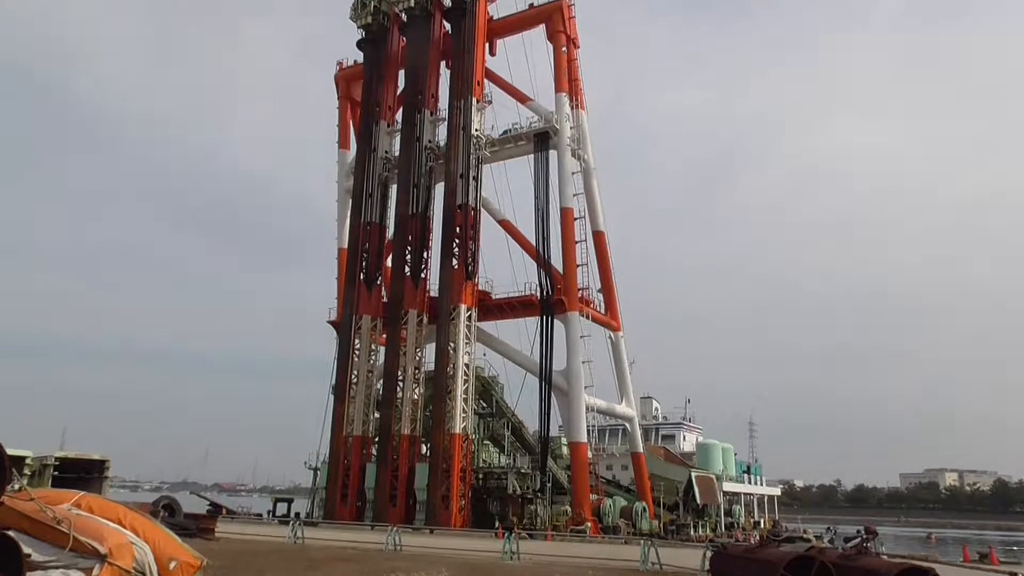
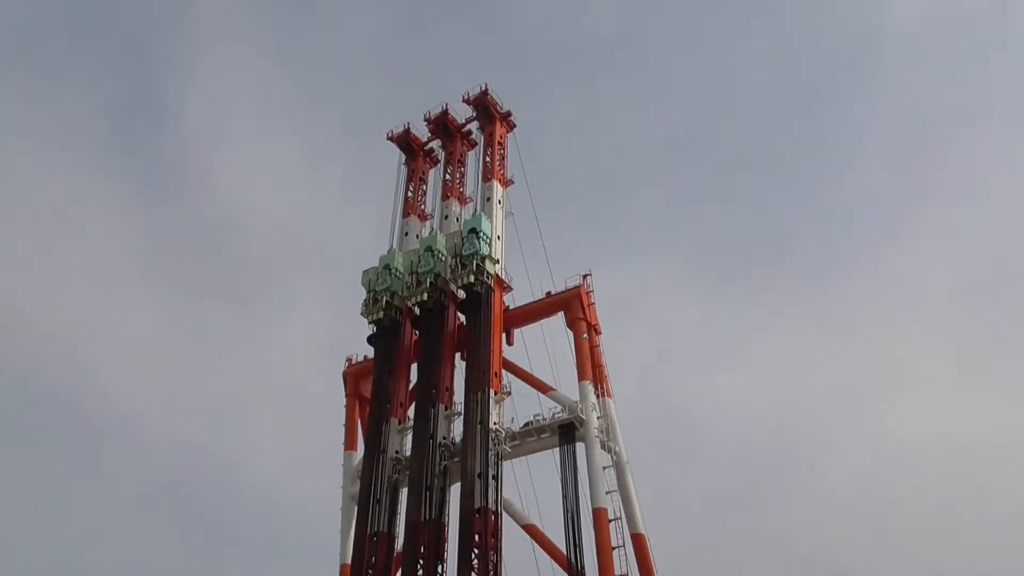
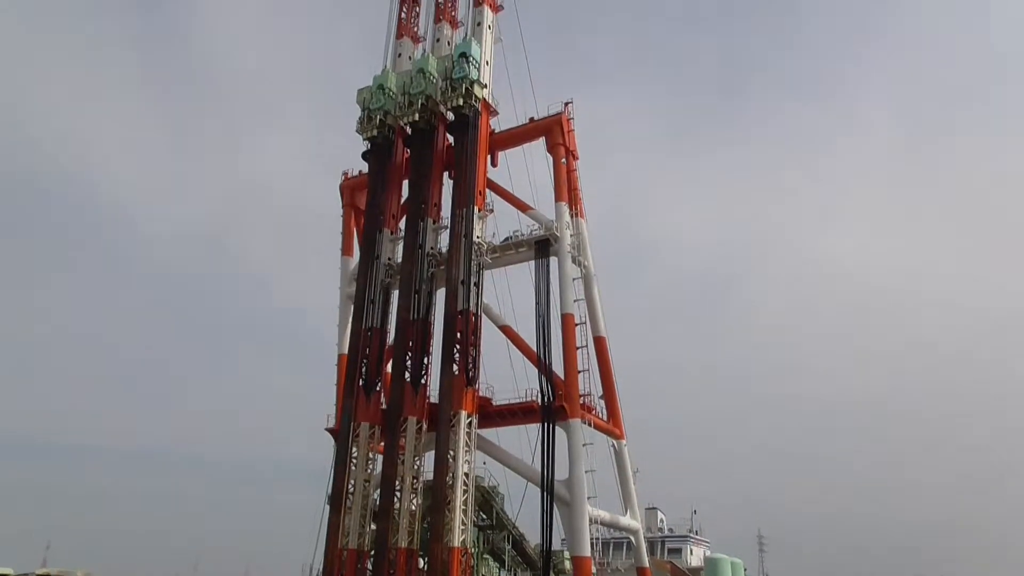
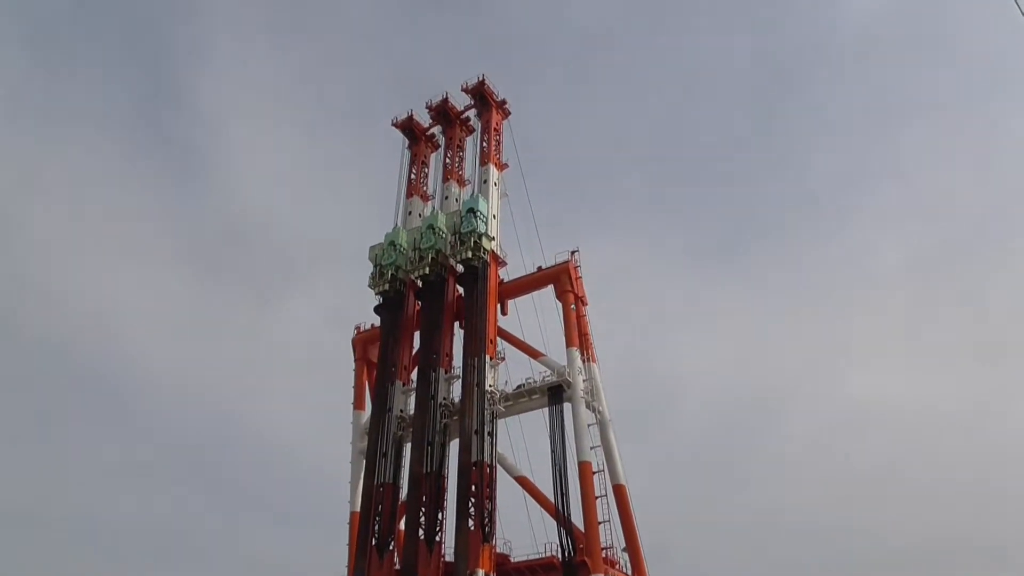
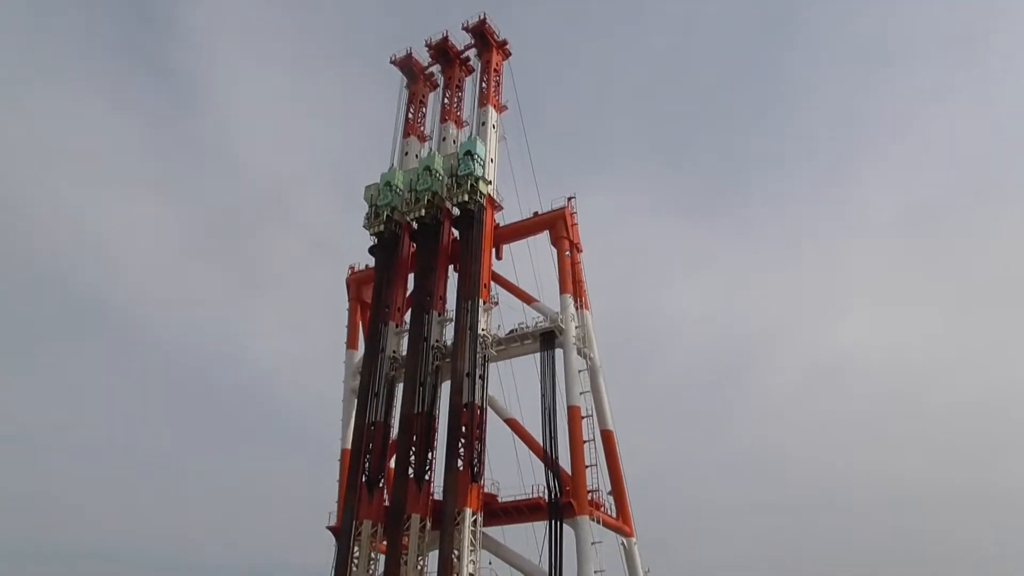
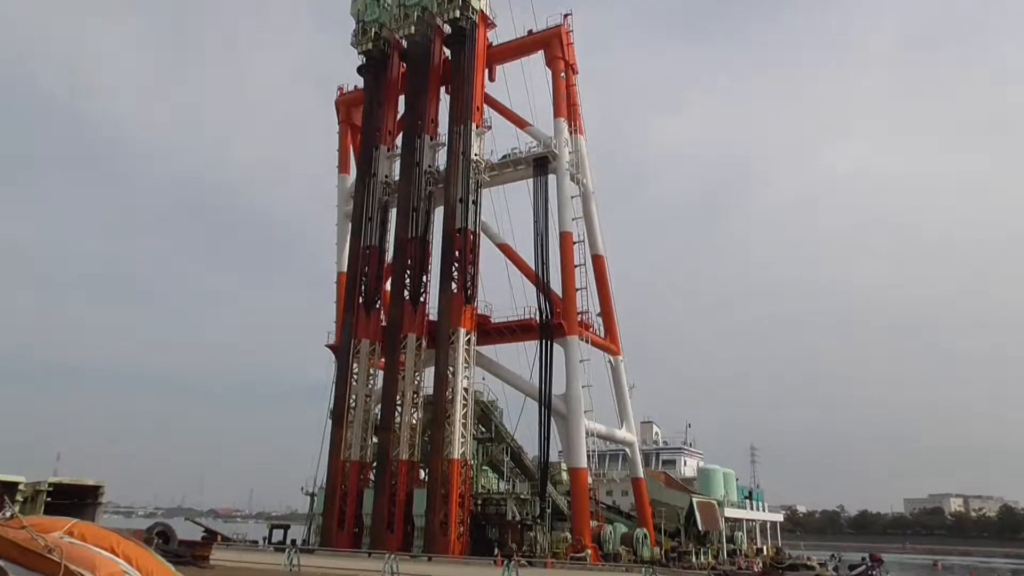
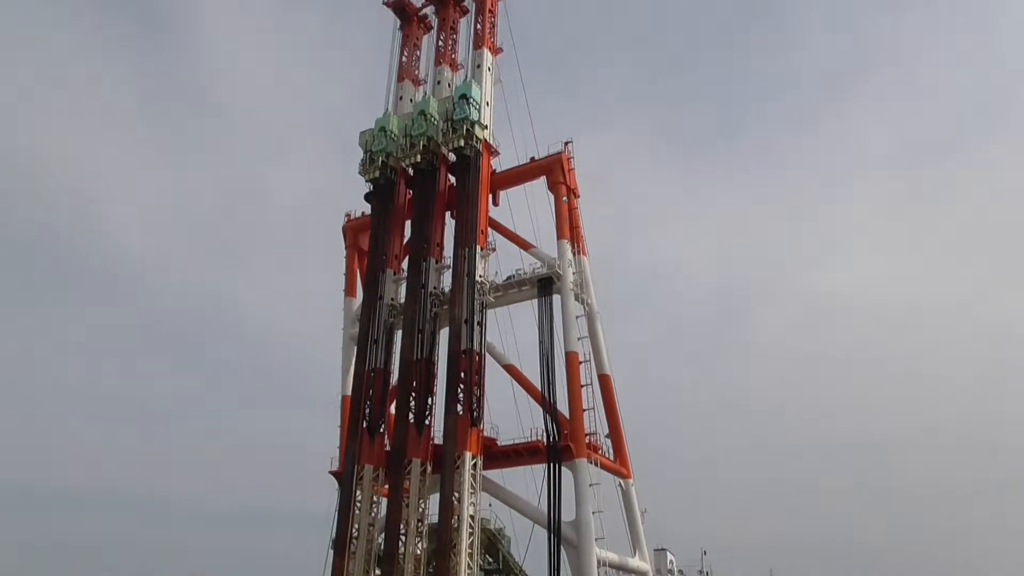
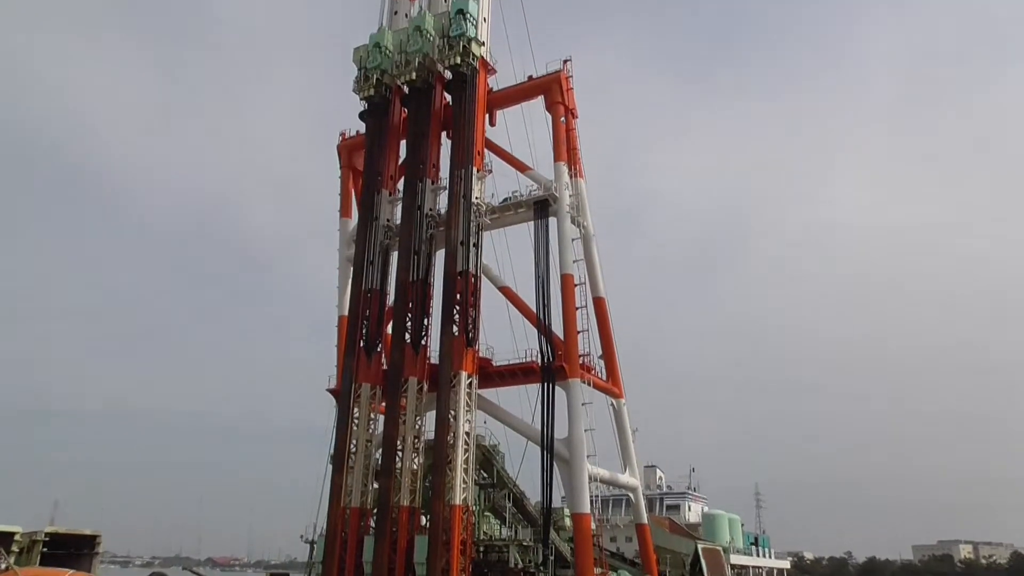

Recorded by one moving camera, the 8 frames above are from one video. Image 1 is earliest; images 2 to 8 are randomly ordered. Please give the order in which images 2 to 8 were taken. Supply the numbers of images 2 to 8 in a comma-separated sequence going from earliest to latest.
6, 8, 3, 7, 5, 4, 2
